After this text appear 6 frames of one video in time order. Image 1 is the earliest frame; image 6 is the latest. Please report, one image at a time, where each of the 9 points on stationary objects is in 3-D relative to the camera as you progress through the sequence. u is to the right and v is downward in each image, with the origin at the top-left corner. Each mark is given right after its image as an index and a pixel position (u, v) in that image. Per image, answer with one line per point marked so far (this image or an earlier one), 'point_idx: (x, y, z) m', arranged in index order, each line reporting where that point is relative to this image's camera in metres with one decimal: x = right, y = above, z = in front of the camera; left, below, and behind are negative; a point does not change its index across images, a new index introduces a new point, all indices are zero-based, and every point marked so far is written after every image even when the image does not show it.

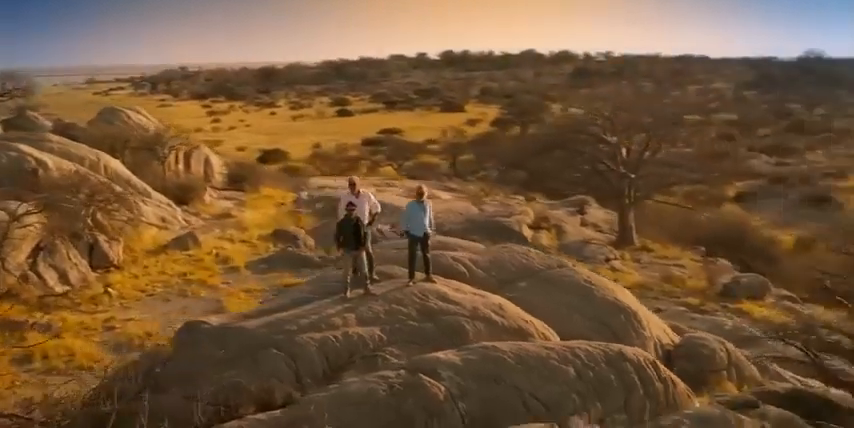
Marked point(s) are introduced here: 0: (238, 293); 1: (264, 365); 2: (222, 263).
0: (-2.7, -1.1, +13.8) m
1: (-1.3, -1.2, +7.5) m
2: (-3.3, -0.8, +15.8) m
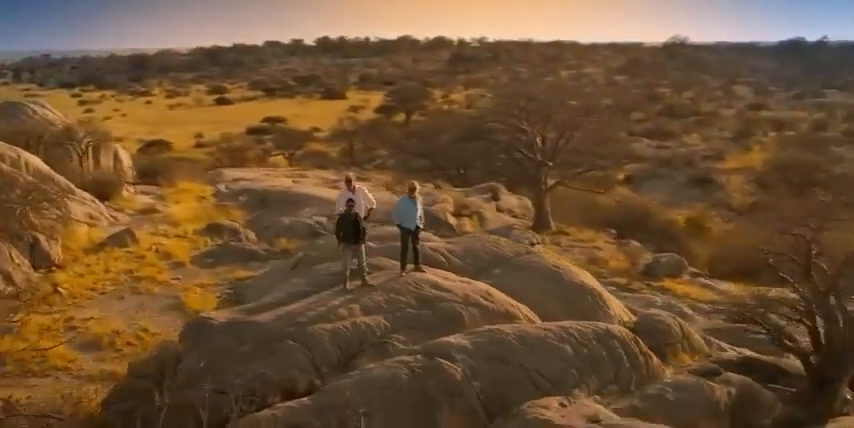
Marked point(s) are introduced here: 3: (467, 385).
0: (-3.4, -1.1, +13.9) m
1: (-1.2, -1.2, +7.9) m
2: (-4.3, -0.7, +15.8) m
3: (+0.3, -1.3, +7.6) m
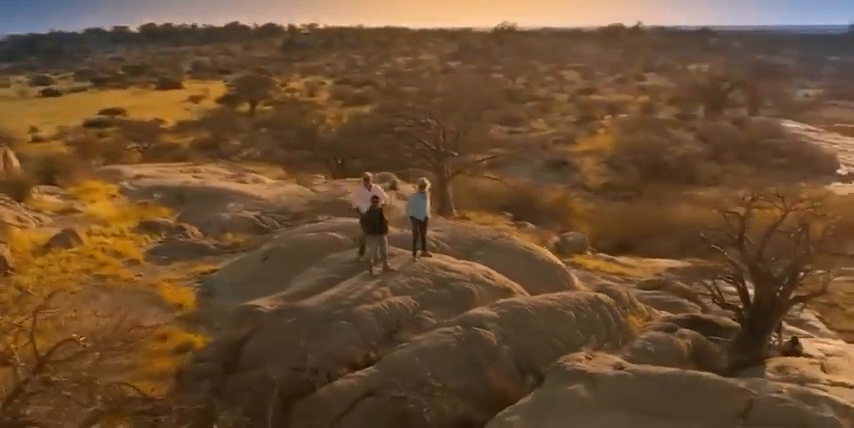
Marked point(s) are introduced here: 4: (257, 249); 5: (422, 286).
0: (-4.0, -1.1, +14.7) m
1: (-0.8, -1.2, +9.2) m
2: (-5.3, -0.7, +16.4) m
3: (+0.7, -1.3, +9.1) m
4: (-2.7, -0.6, +15.3) m
5: (-0.1, -0.8, +10.1) m
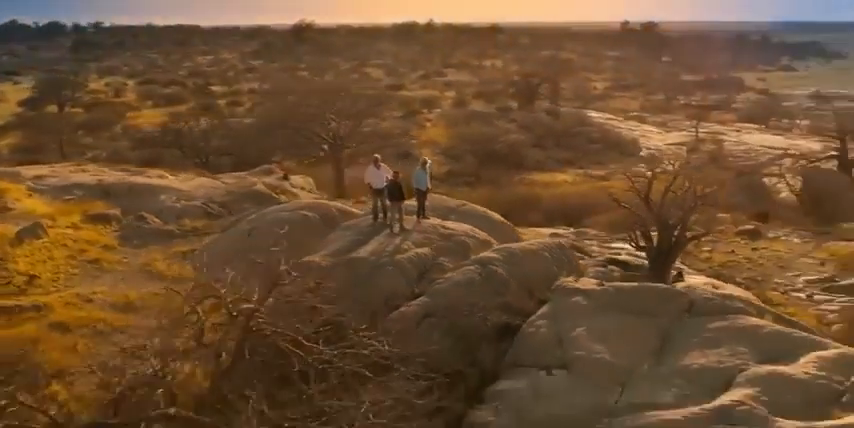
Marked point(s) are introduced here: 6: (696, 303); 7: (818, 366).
0: (-4.8, -0.8, +16.8) m
1: (-0.5, -0.8, +12.0) m
2: (-6.4, -0.6, +18.2) m
3: (+1.1, -0.8, +12.3) m
4: (-3.6, -0.3, +17.6) m
5: (+0.1, -0.4, +13.1) m
6: (+3.4, -1.1, +12.0) m
7: (+4.4, -1.7, +10.7) m
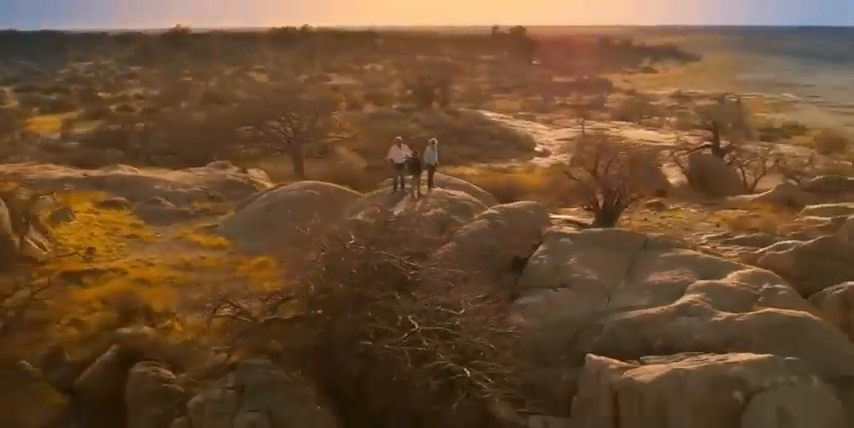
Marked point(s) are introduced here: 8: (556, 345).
0: (-5.0, -0.4, +19.8) m
1: (-0.1, -0.3, +15.7) m
2: (-6.8, -0.2, +21.0) m
3: (+1.4, -0.3, +16.1) m
4: (-3.9, +0.1, +20.8) m
5: (+0.3, +0.2, +16.9) m
6: (+3.7, -0.5, +16.1) m
7: (+4.9, -1.0, +15.0) m
8: (+1.8, -1.8, +13.8) m
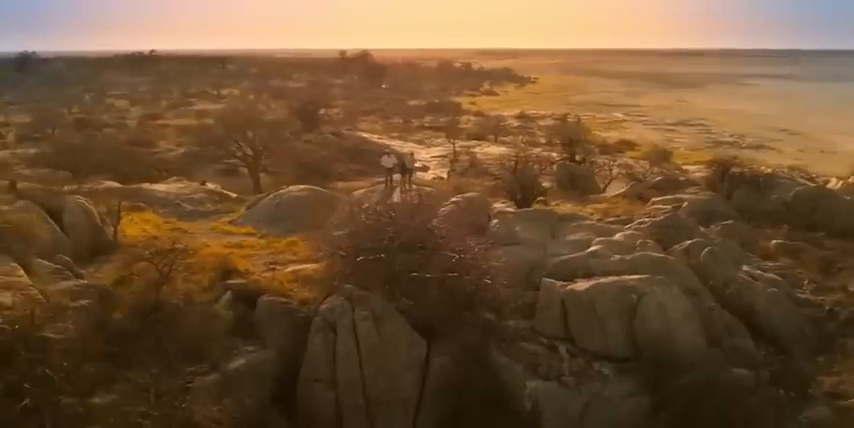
0: (-5.8, -0.4, +26.4) m
1: (-0.3, +0.1, +23.1) m
2: (-7.7, -0.2, +27.3) m
3: (+1.1, +0.1, +23.8) m
4: (-4.9, +0.2, +27.6) m
5: (-0.1, +0.5, +24.4) m
6: (+3.4, -0.1, +24.2) m
7: (+4.8, -0.5, +23.3) m
8: (+2.0, -1.4, +21.5) m
